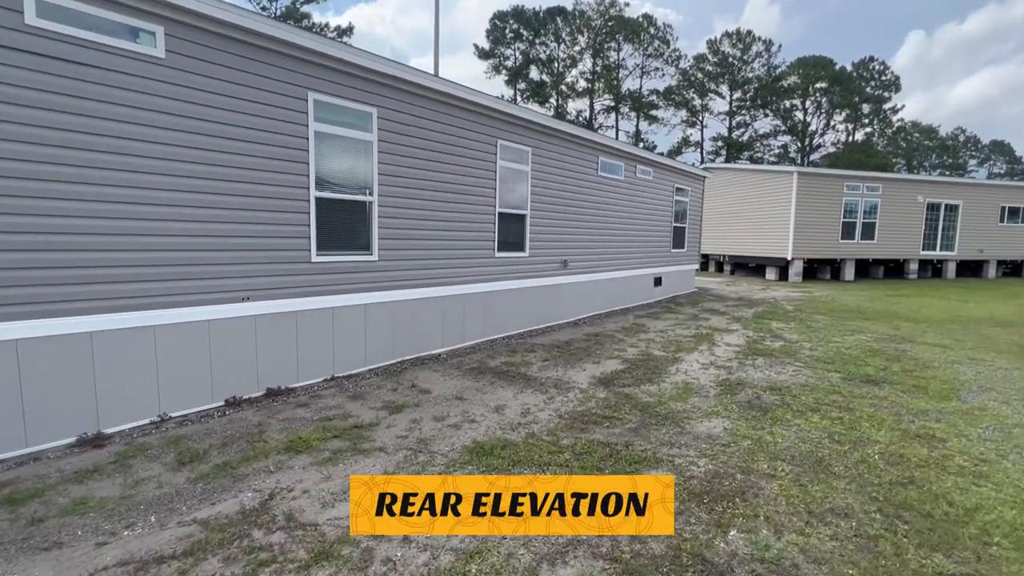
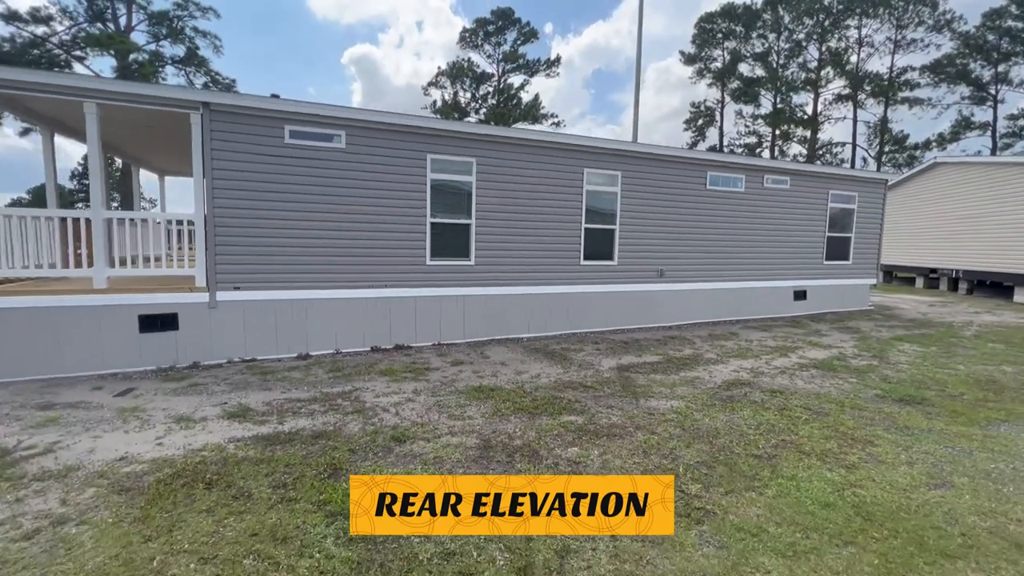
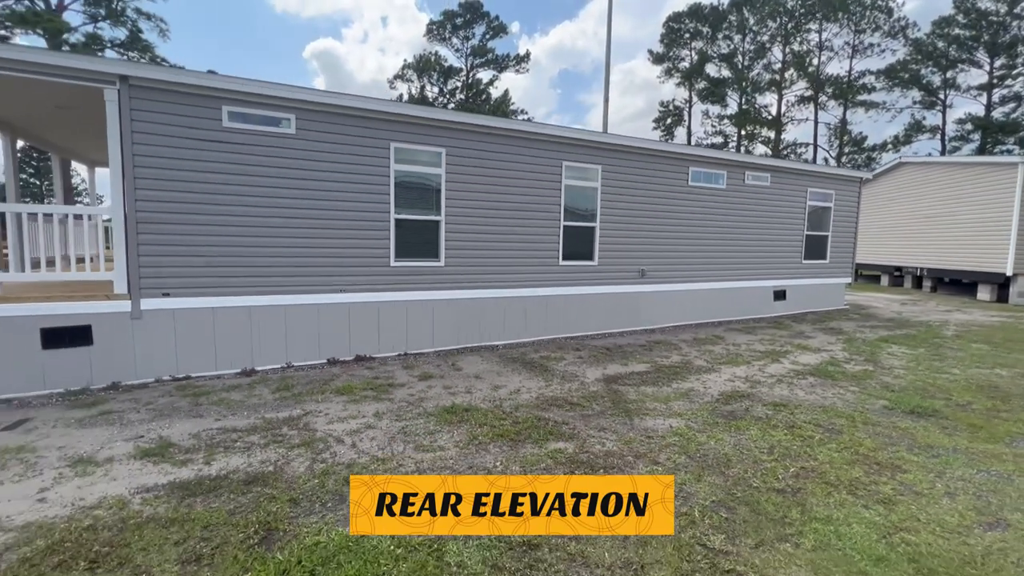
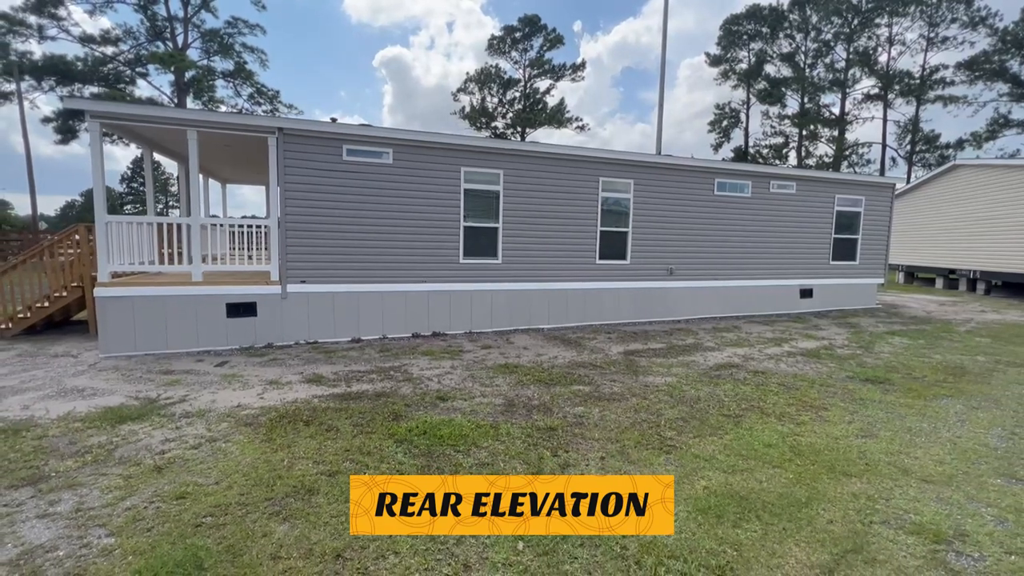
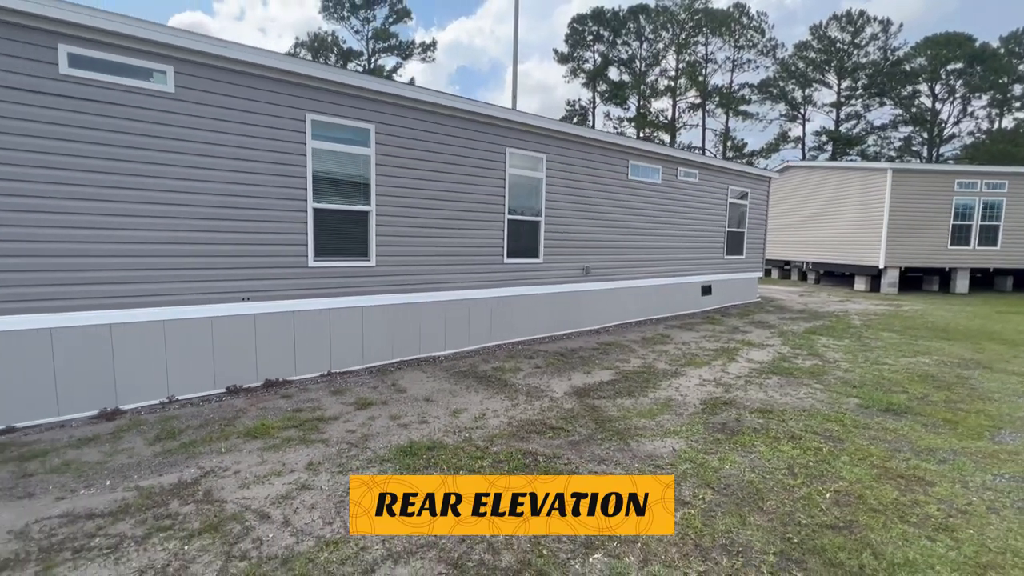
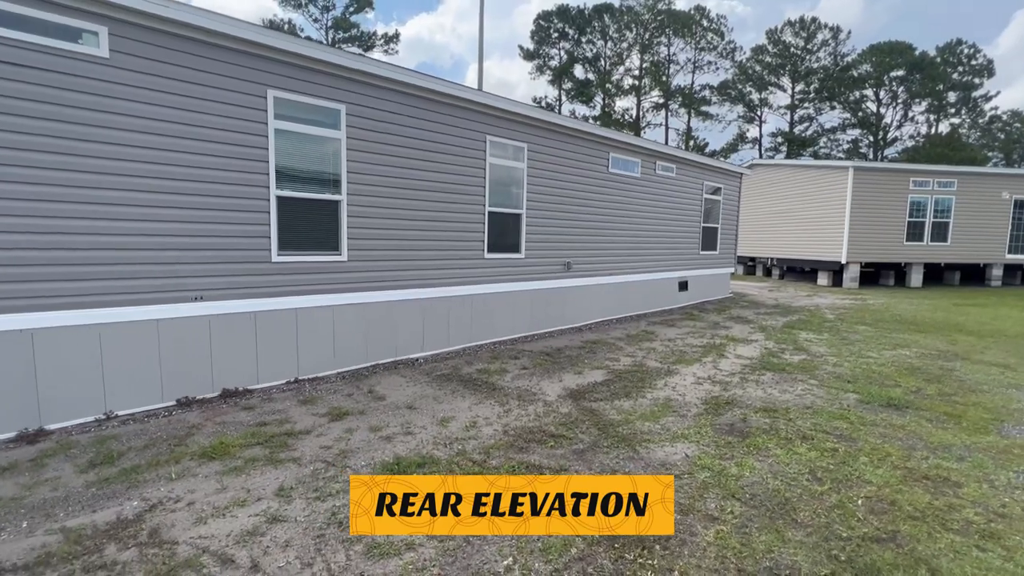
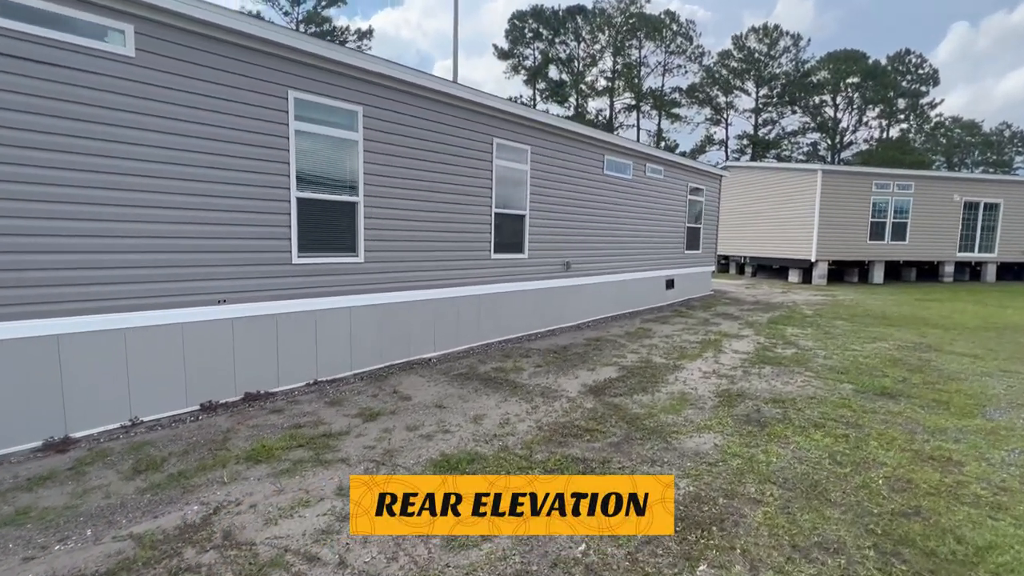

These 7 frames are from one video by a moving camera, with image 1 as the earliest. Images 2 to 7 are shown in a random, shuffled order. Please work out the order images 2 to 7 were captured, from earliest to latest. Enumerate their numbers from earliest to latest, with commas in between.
7, 6, 5, 3, 2, 4
